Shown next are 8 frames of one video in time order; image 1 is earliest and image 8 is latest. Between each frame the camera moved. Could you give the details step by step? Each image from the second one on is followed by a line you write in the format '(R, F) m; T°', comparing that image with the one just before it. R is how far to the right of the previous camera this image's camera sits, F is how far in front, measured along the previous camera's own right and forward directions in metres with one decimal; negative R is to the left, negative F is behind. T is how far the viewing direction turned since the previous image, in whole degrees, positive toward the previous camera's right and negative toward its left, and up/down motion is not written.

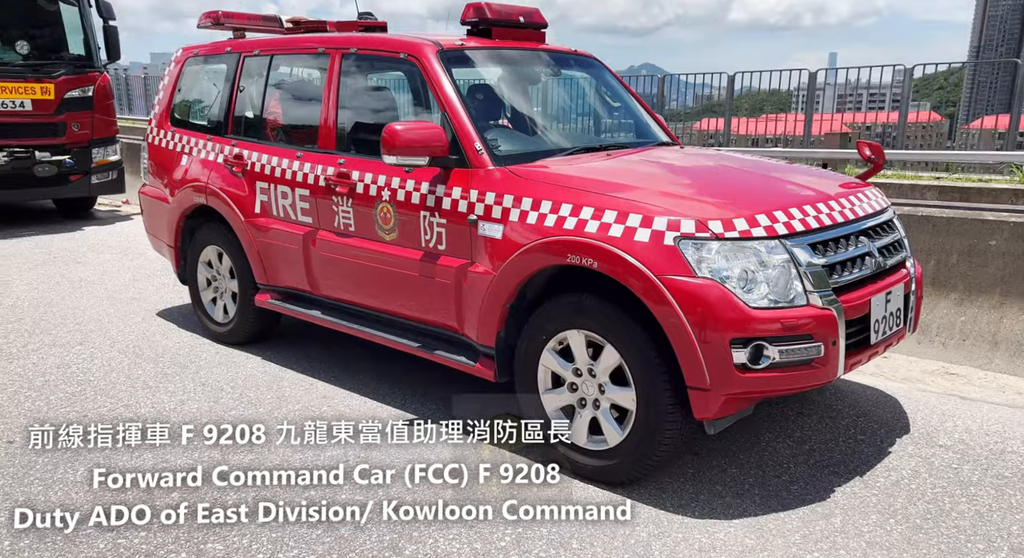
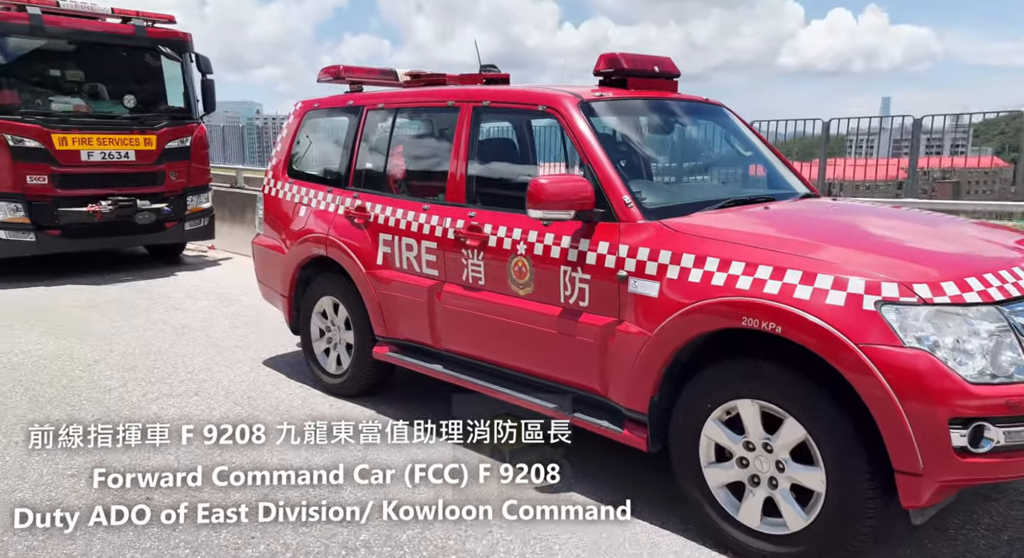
(-0.4, +0.1) m; -4°
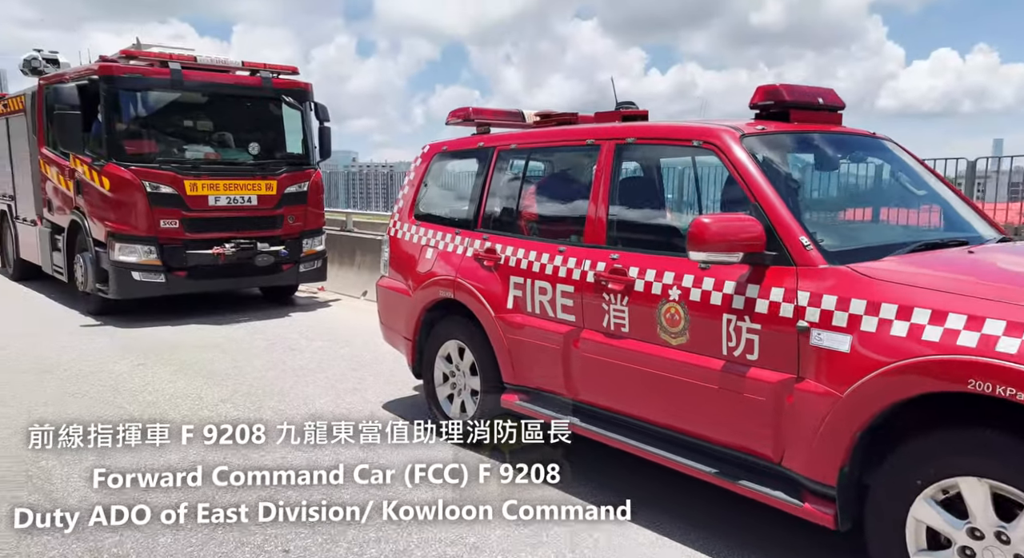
(-0.3, +0.2) m; -7°
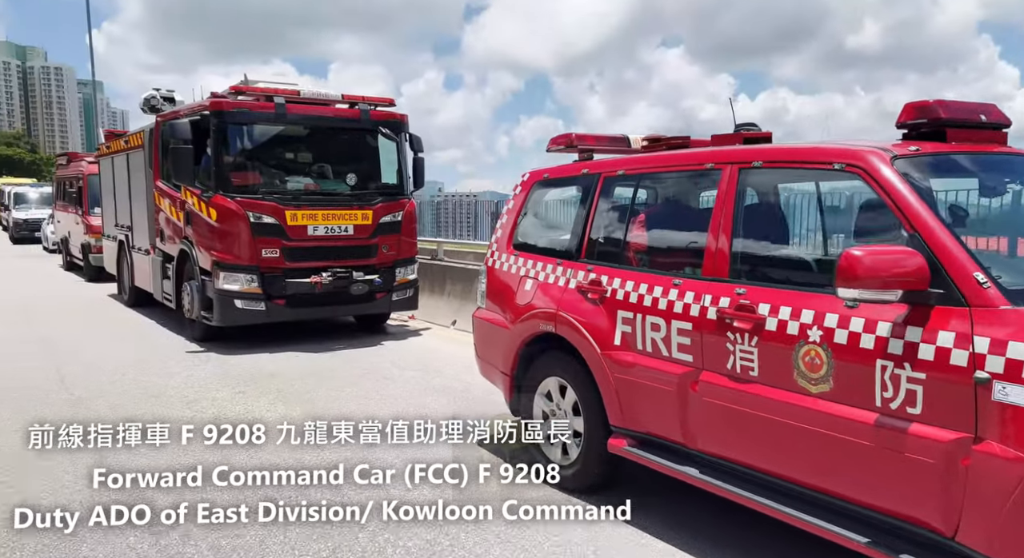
(-0.1, +0.2) m; -7°
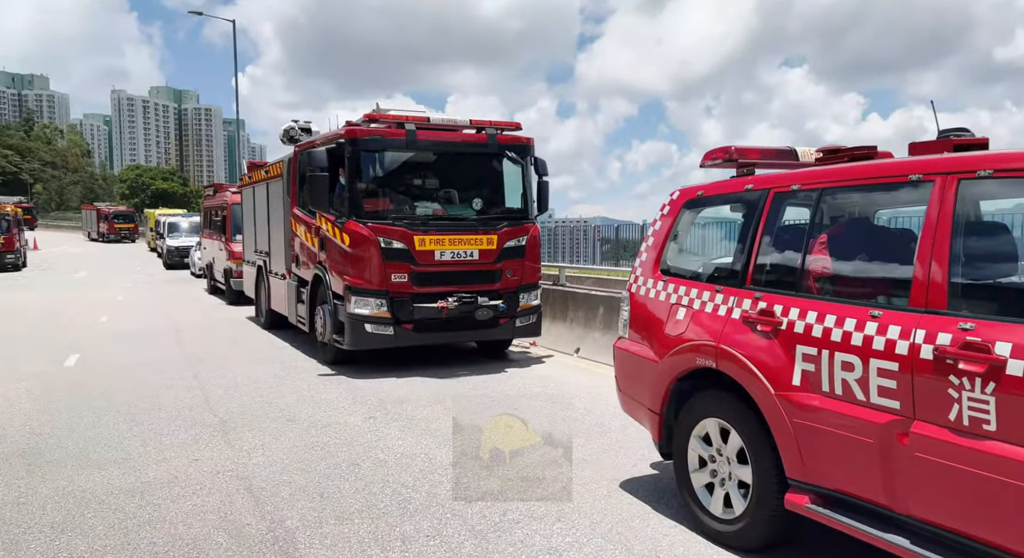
(-0.2, +0.3) m; -9°
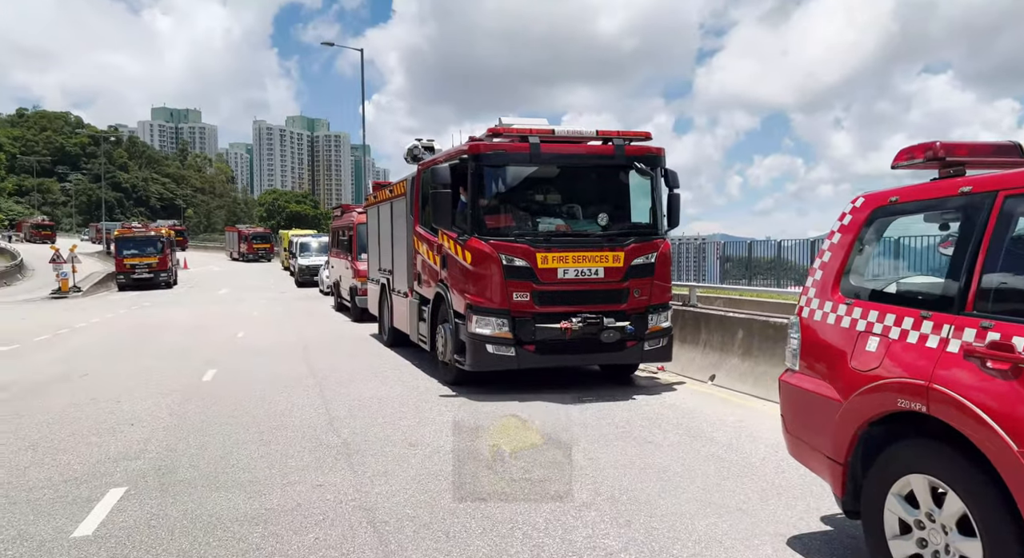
(-0.2, +0.4) m; -9°
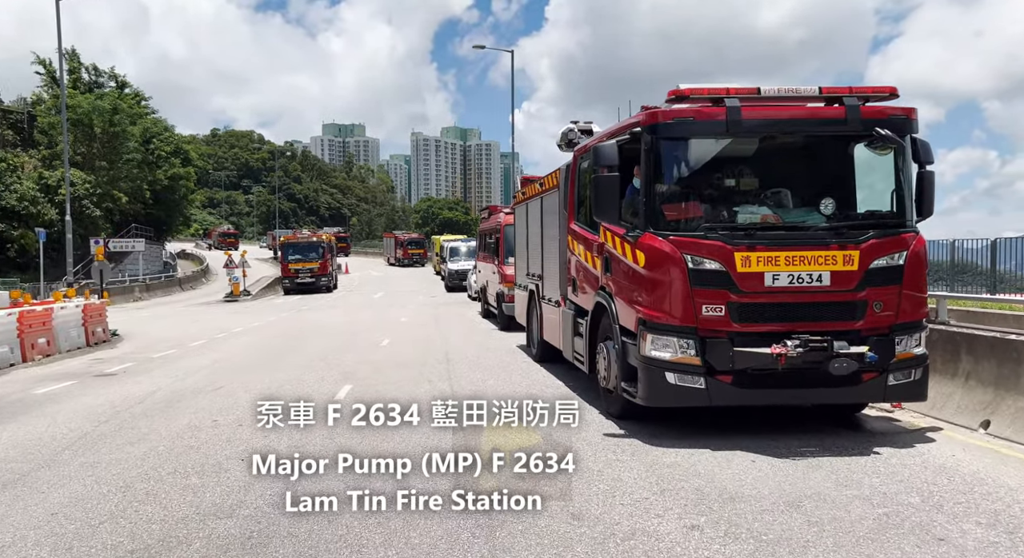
(-0.4, +1.7) m; -12°
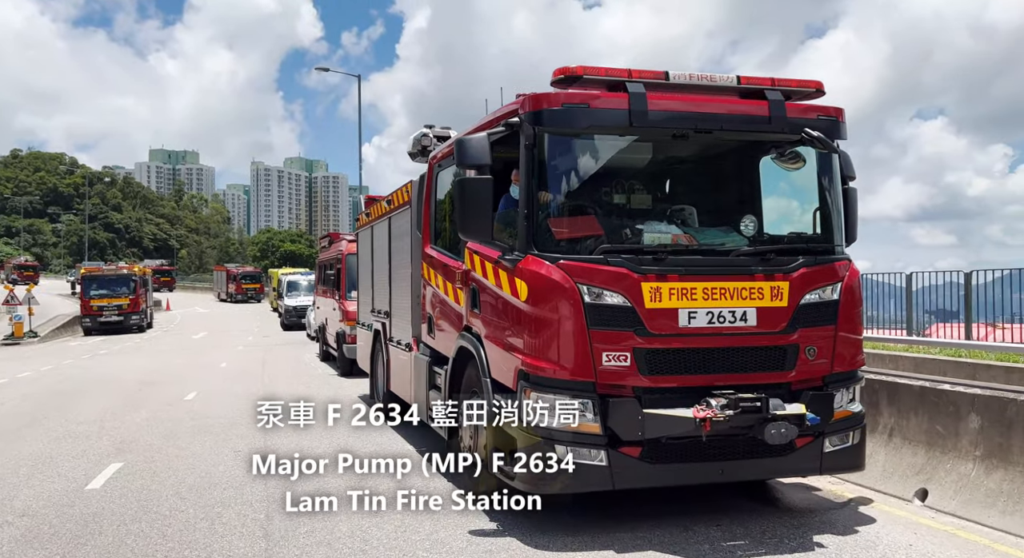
(+0.1, +1.8) m; +12°
